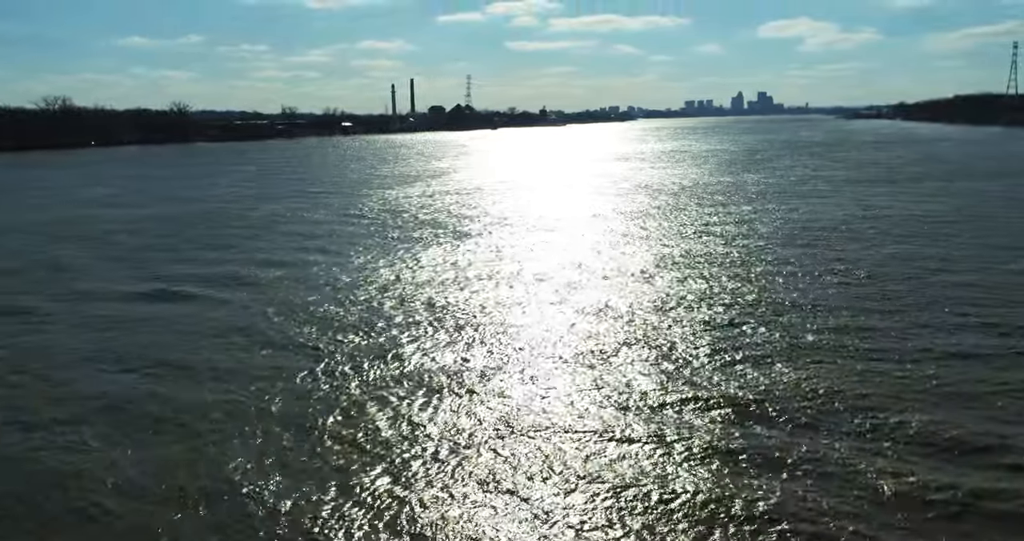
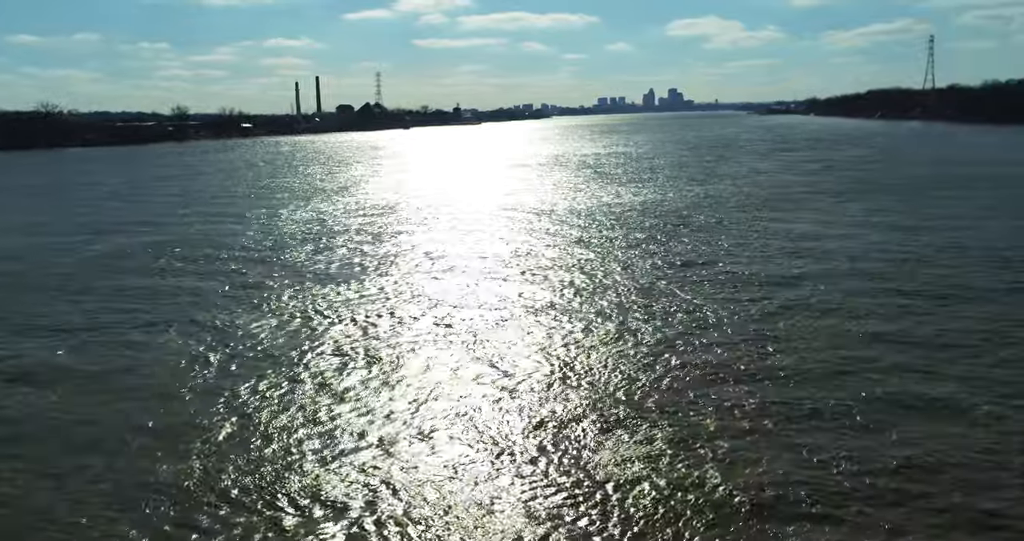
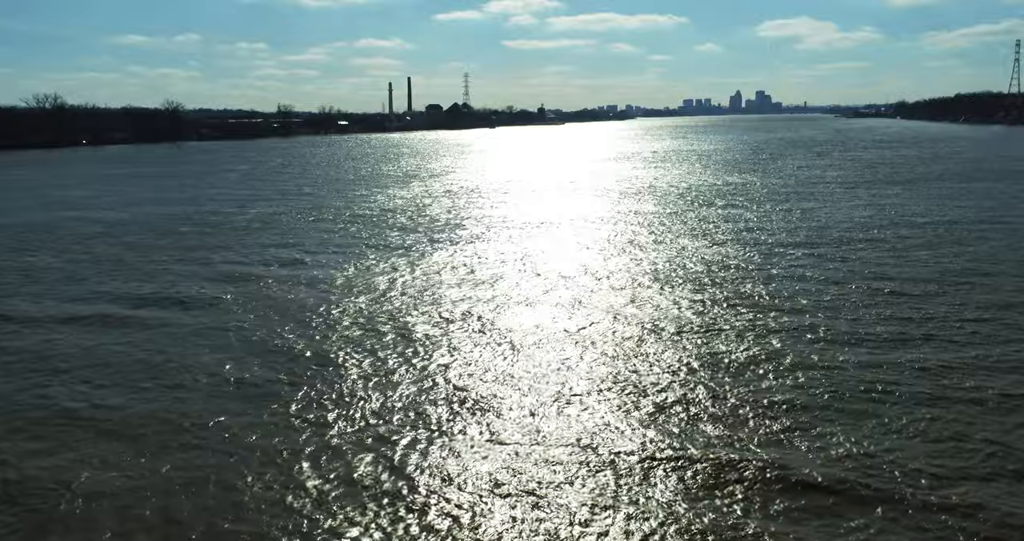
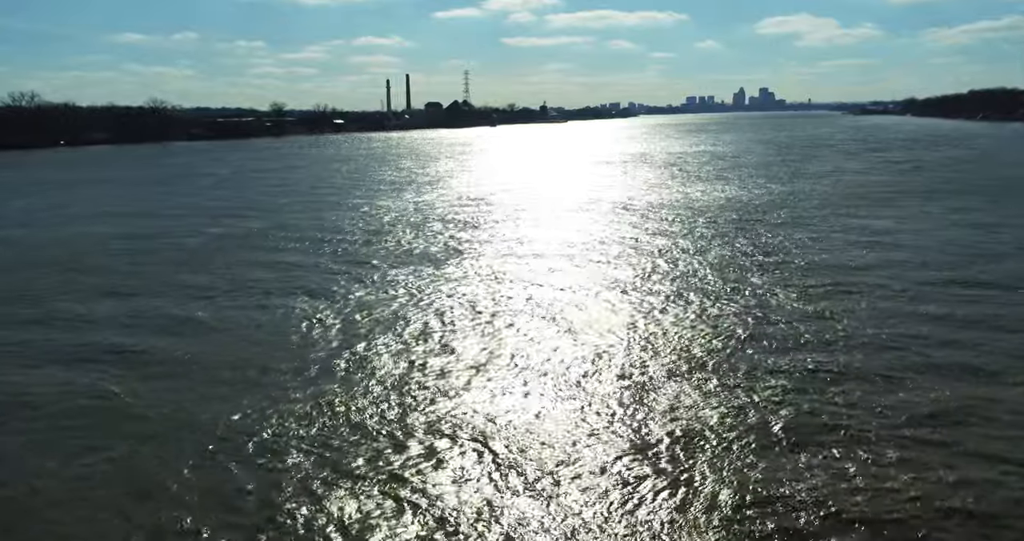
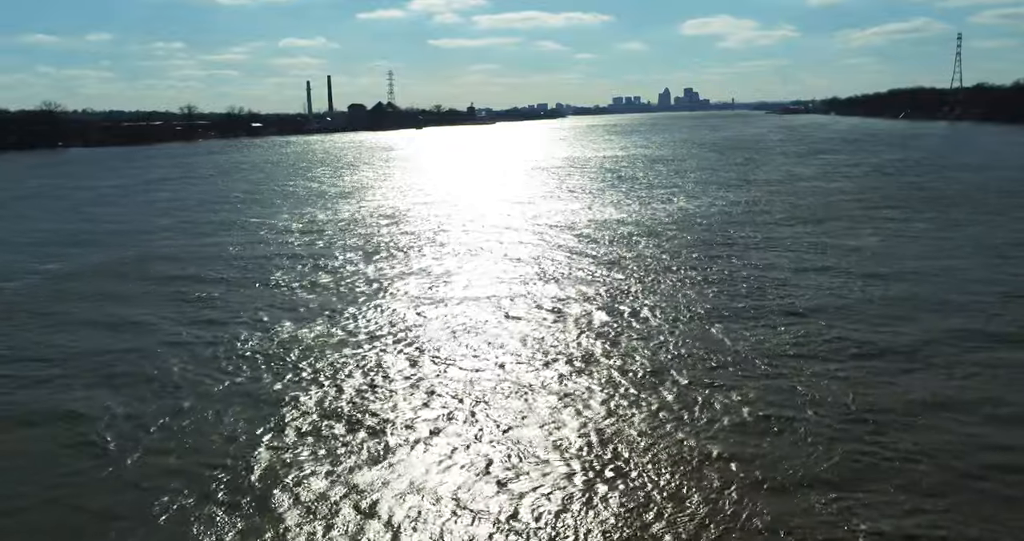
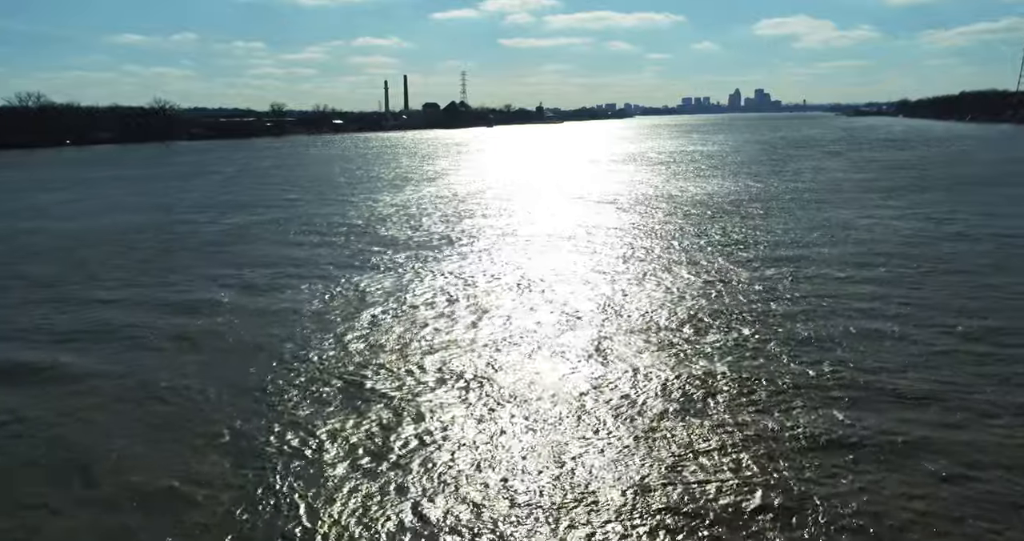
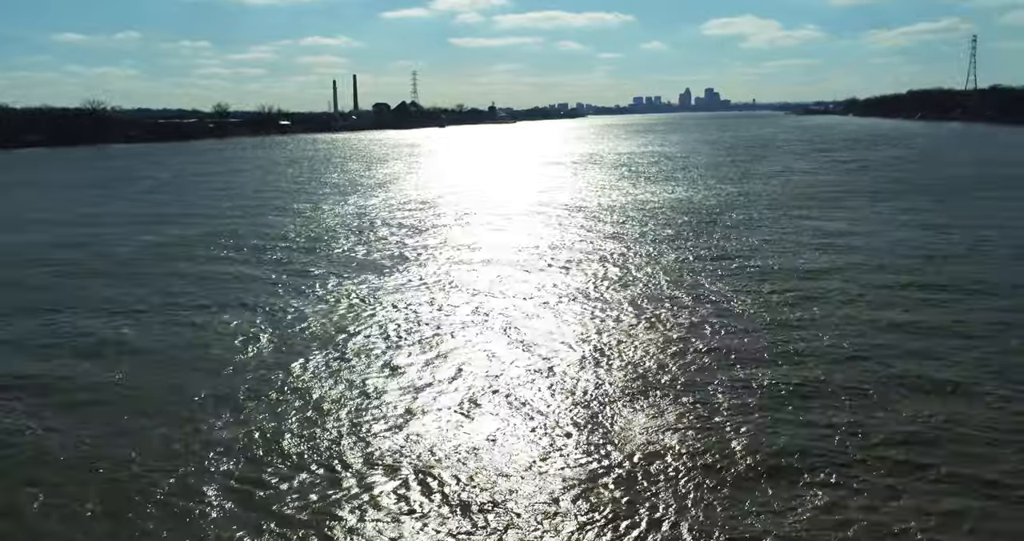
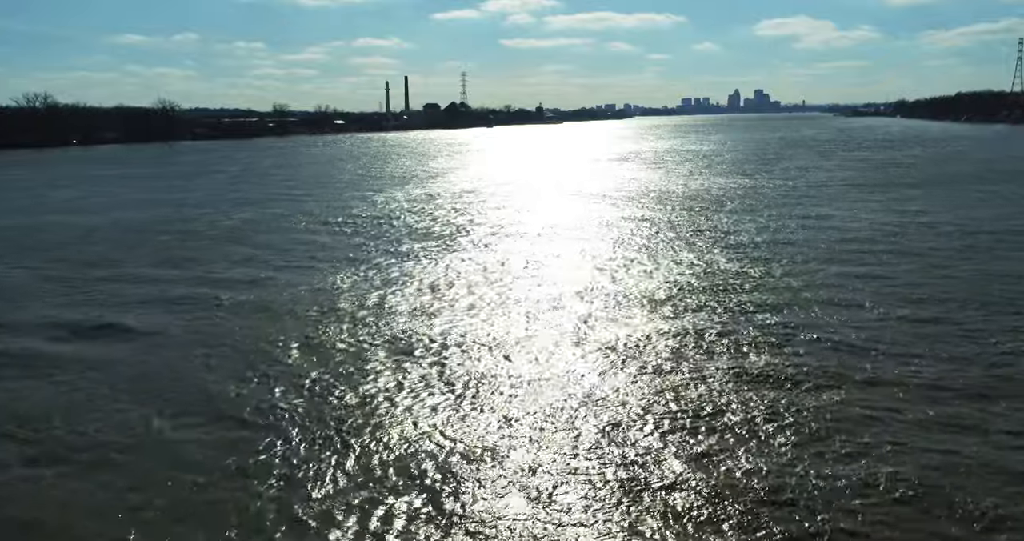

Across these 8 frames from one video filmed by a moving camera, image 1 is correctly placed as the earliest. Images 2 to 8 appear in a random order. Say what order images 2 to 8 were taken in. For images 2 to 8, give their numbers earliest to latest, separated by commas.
3, 8, 6, 4, 7, 2, 5
